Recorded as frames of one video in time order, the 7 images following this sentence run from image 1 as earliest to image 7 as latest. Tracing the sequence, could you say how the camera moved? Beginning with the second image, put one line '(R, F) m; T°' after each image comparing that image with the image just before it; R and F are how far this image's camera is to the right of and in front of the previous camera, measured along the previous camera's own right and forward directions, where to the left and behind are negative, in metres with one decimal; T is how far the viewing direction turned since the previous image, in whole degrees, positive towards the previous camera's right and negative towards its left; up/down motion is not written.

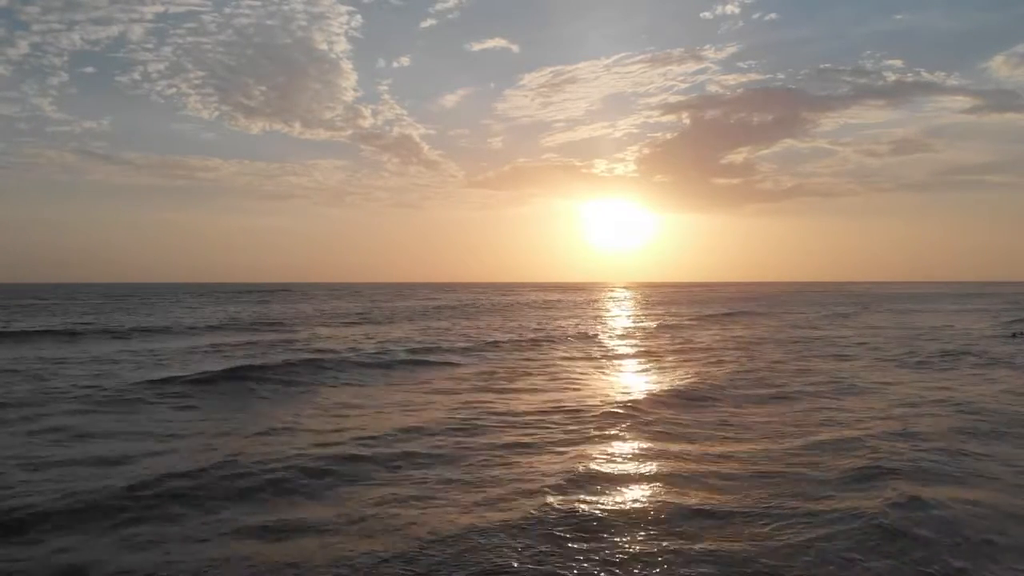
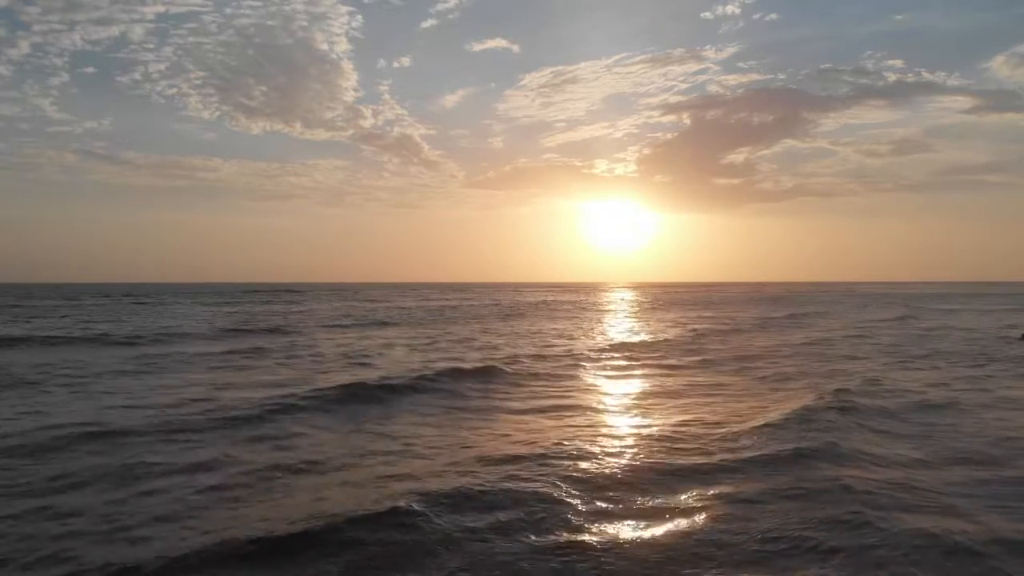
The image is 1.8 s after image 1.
(-0.6, -0.3) m; 0°
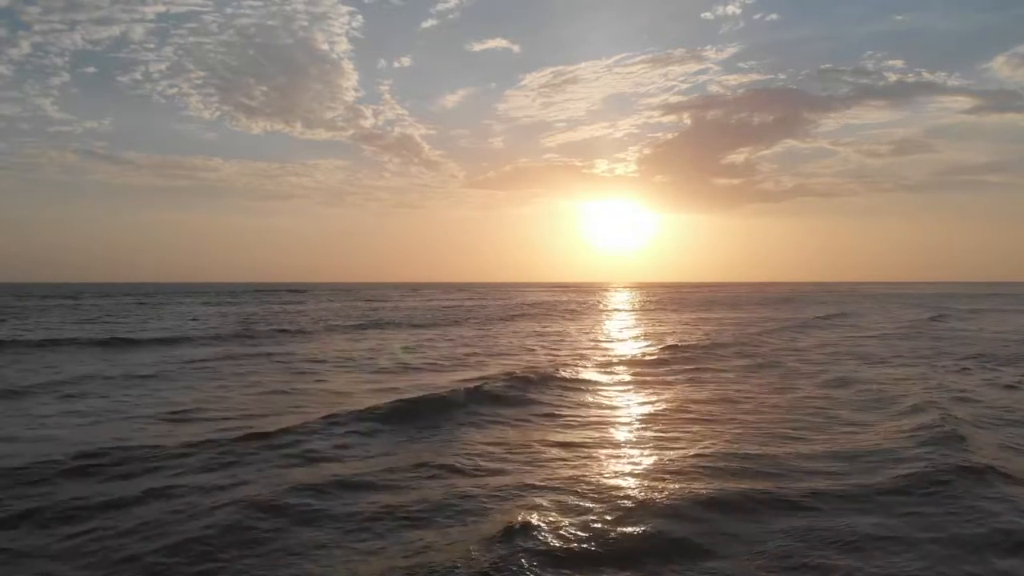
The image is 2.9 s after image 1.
(-0.6, +0.2) m; 0°
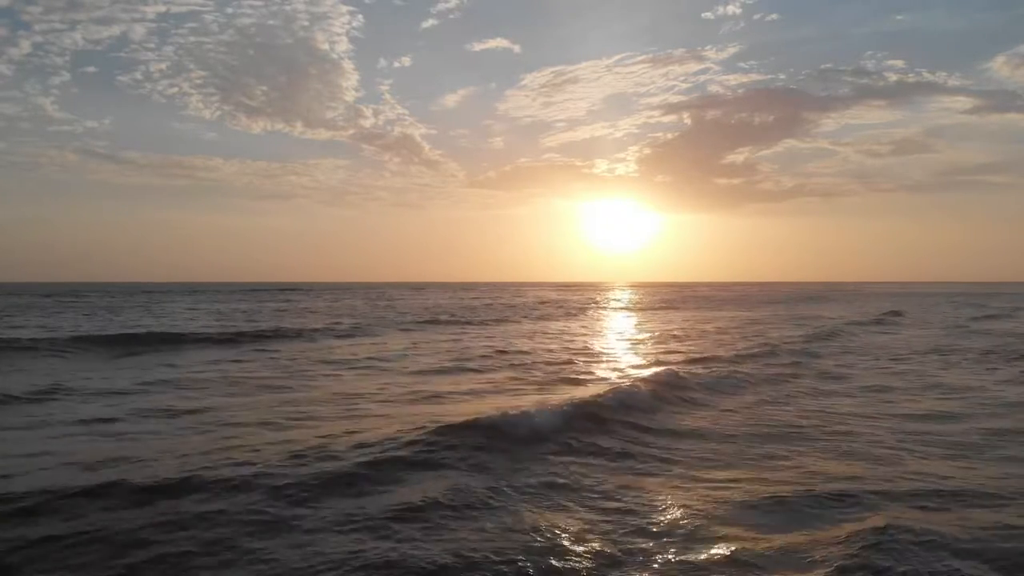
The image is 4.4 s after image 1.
(-1.3, +0.9) m; 0°
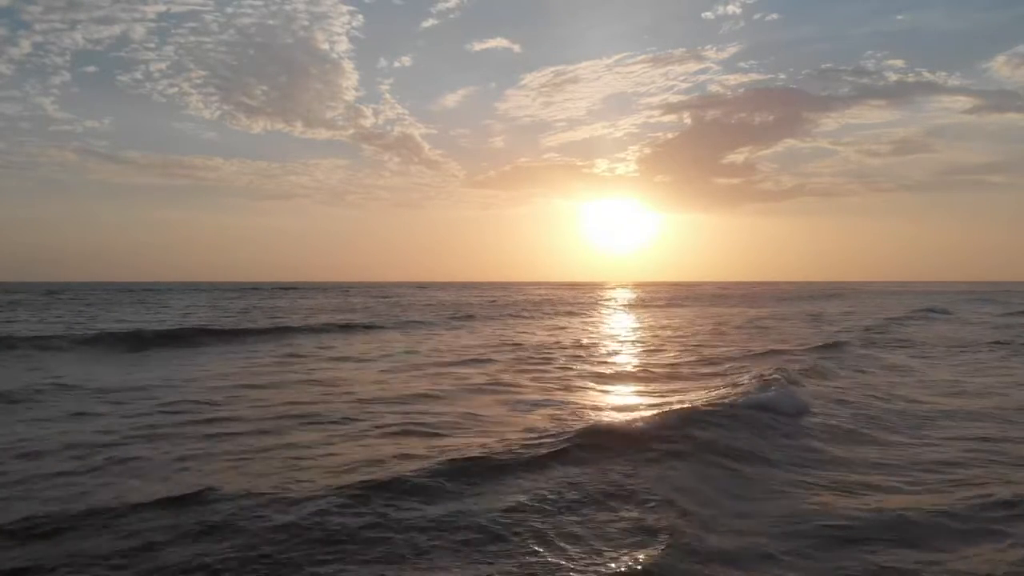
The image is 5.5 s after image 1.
(-0.9, +1.6) m; 0°
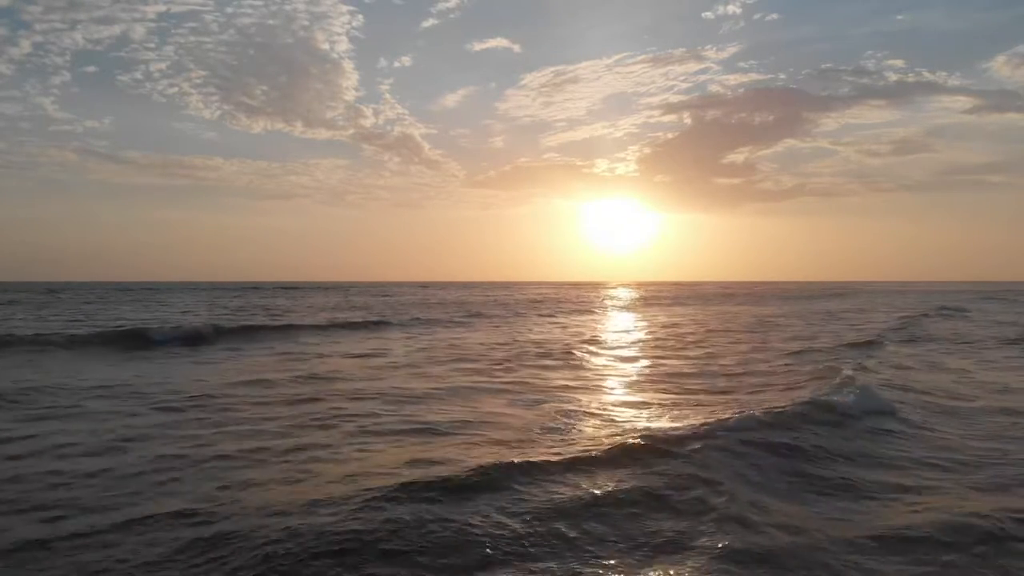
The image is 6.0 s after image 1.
(-0.8, +1.1) m; 0°
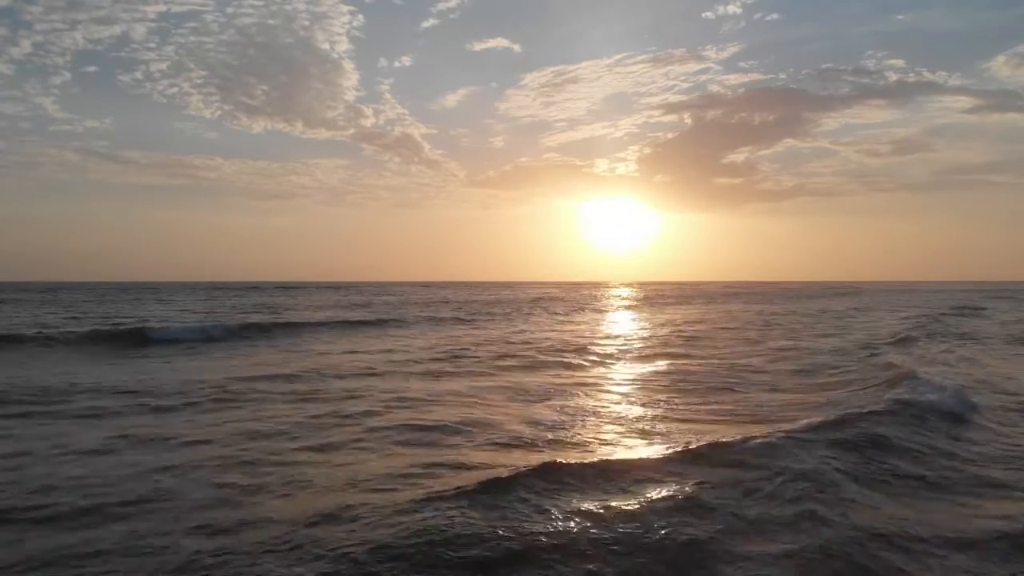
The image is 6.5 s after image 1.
(-0.9, -0.4) m; 0°
